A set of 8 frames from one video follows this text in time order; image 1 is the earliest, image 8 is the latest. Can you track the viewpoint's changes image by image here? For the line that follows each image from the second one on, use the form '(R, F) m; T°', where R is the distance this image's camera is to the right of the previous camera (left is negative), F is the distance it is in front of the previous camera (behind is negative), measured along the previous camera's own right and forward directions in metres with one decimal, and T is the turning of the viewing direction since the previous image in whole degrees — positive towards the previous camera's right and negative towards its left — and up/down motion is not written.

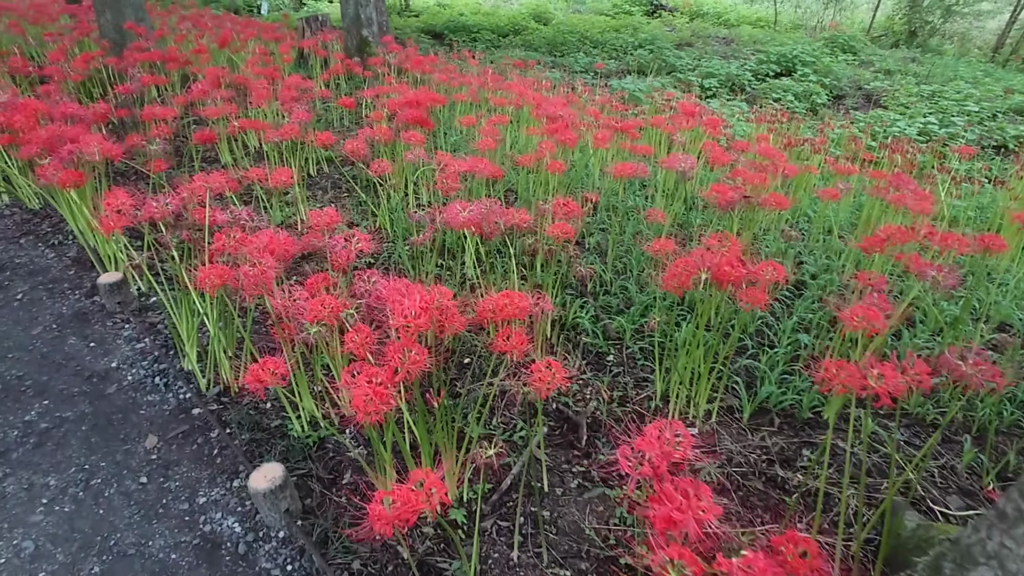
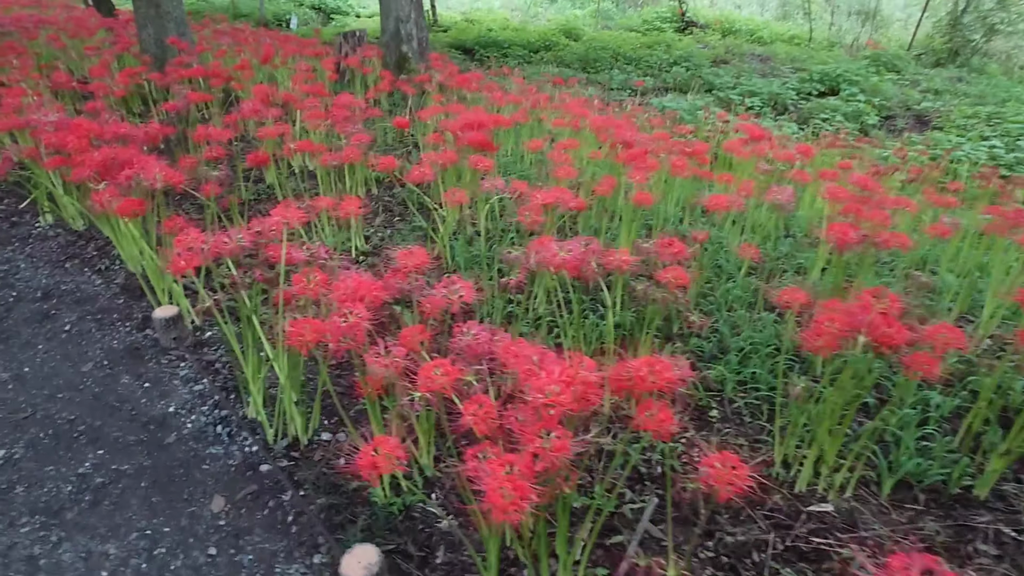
(-0.3, +0.2) m; -1°
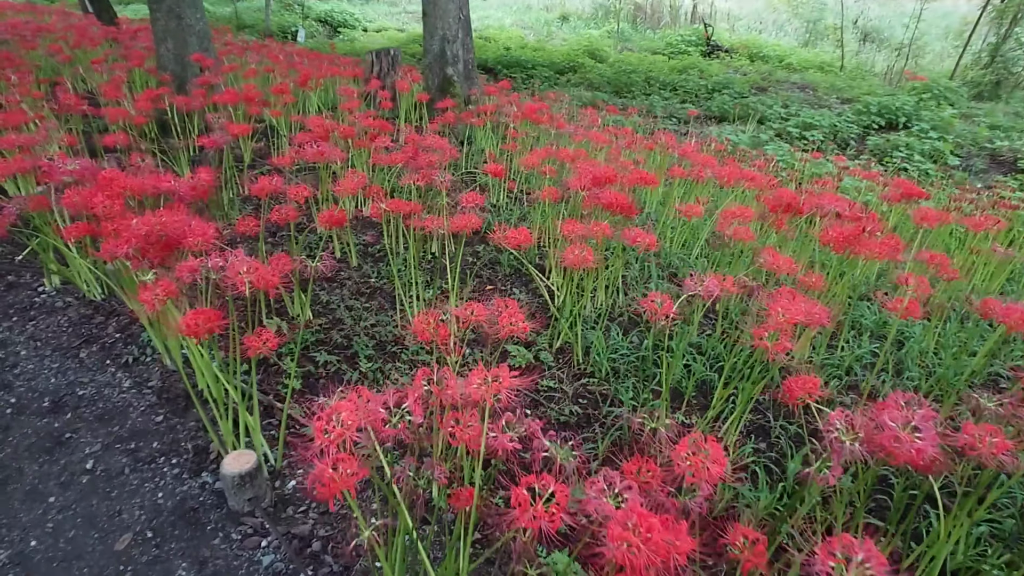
(-0.8, +0.8) m; +1°
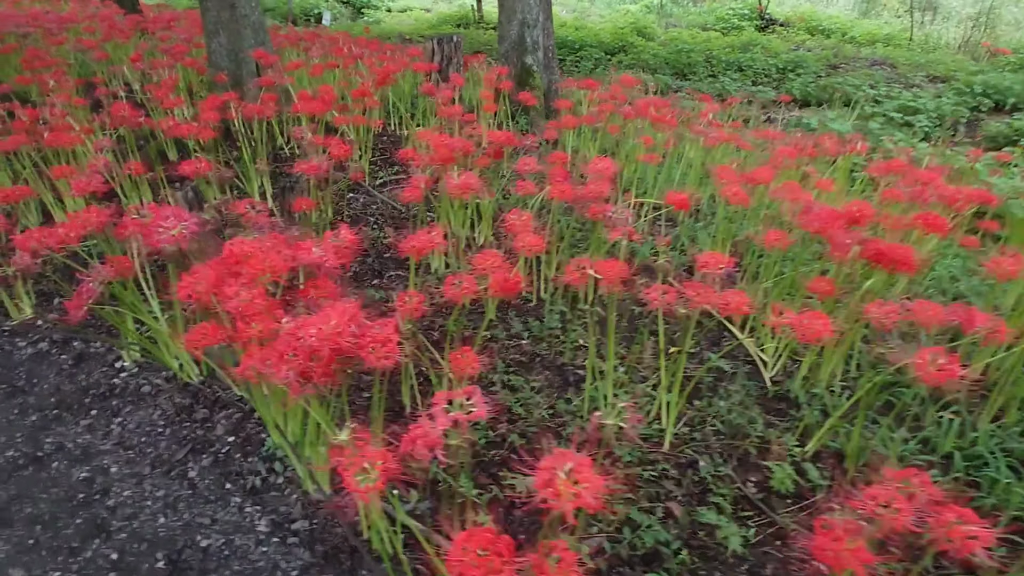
(-0.8, +0.7) m; -1°
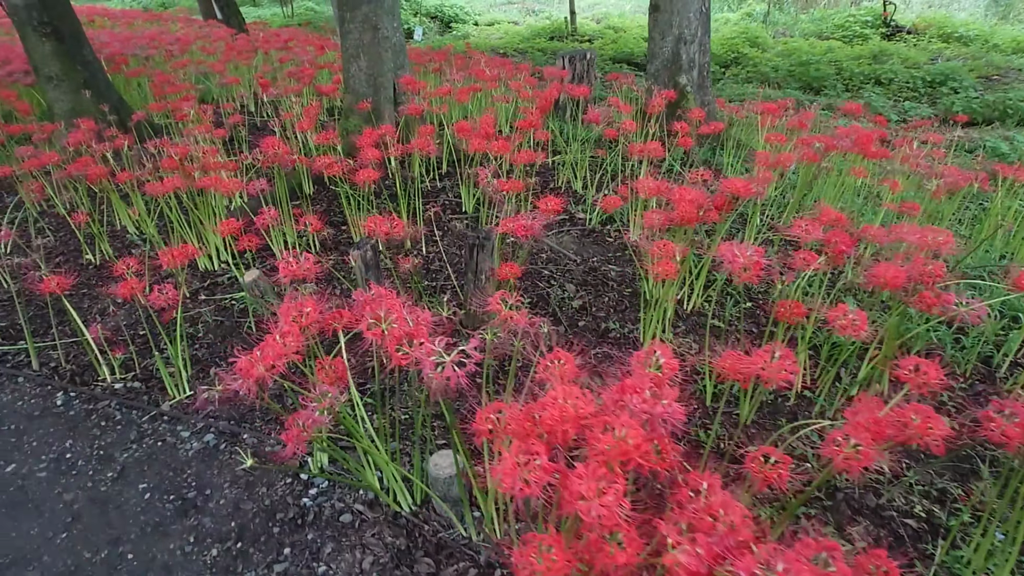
(-0.8, +0.6) m; -6°
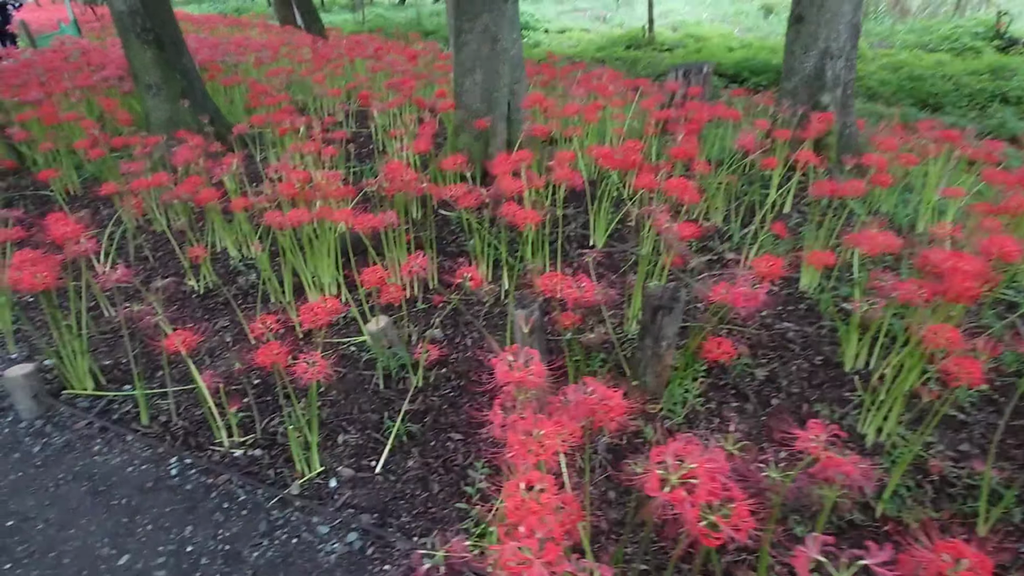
(-0.6, +0.4) m; -4°
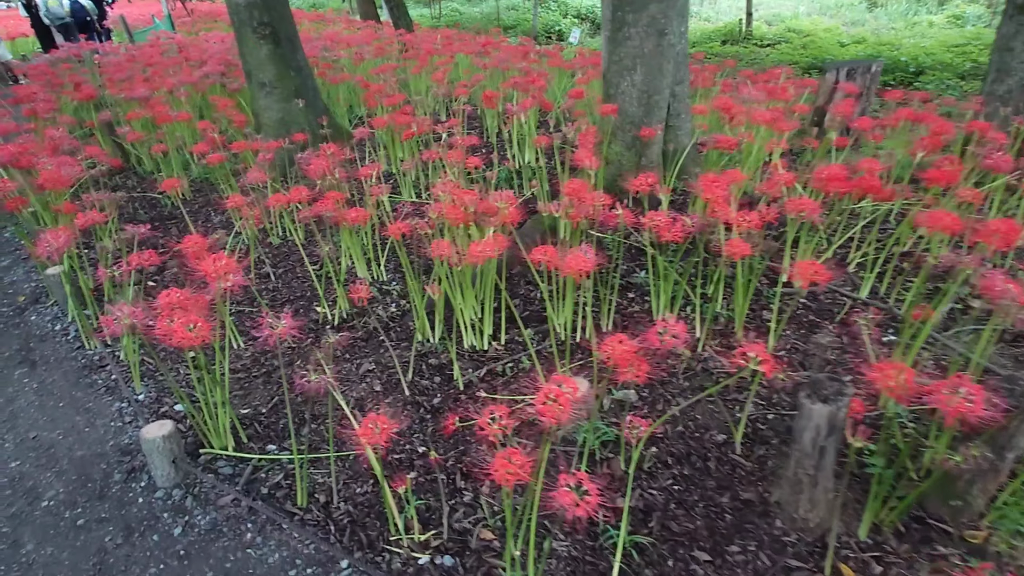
(-0.7, +0.5) m; -5°
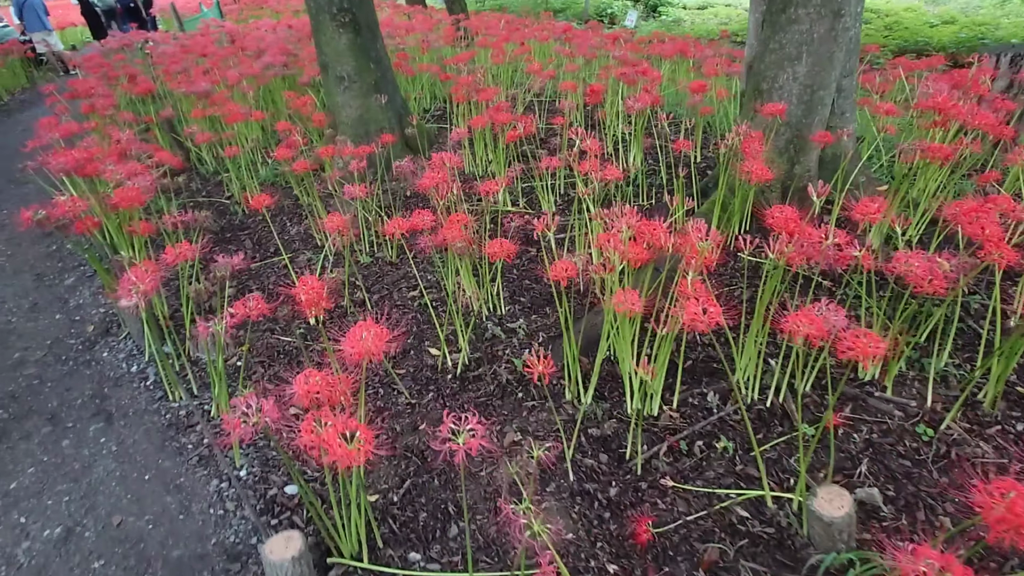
(-0.6, +0.5) m; -3°
